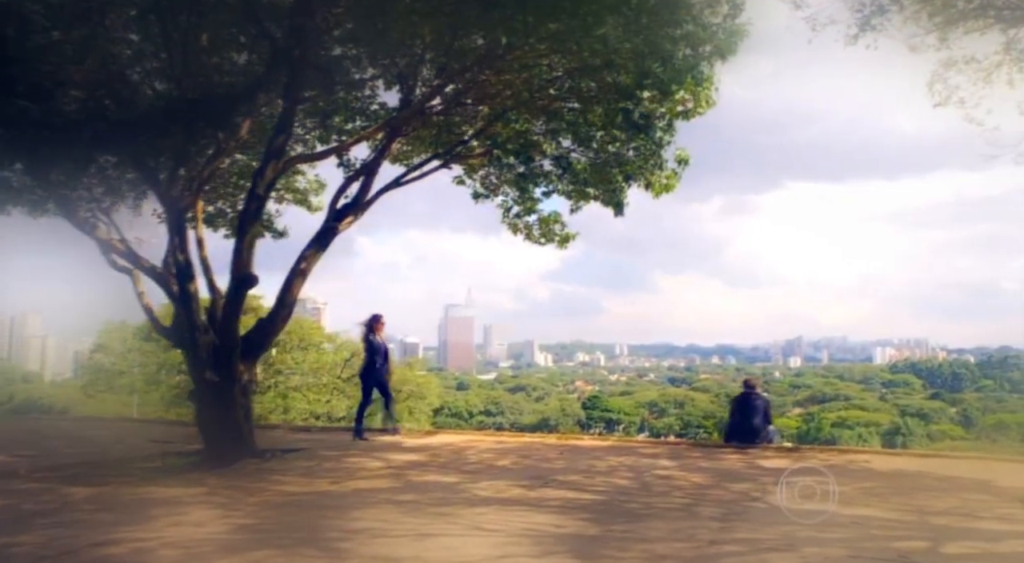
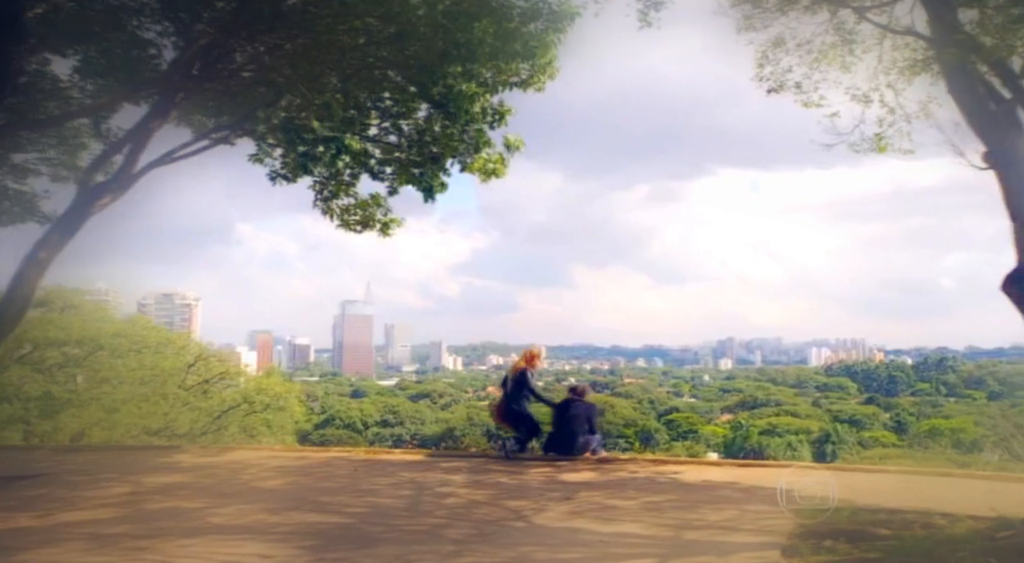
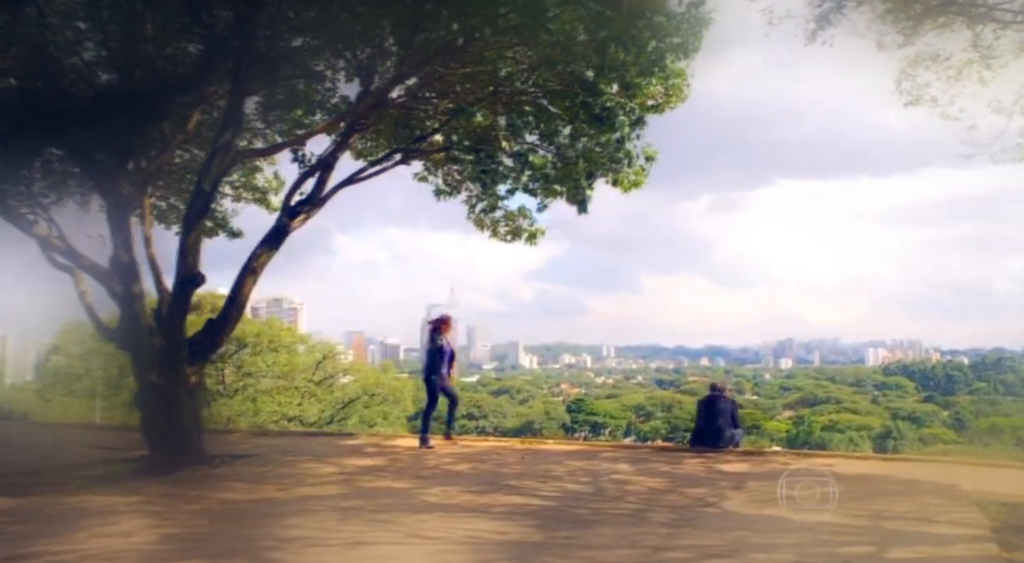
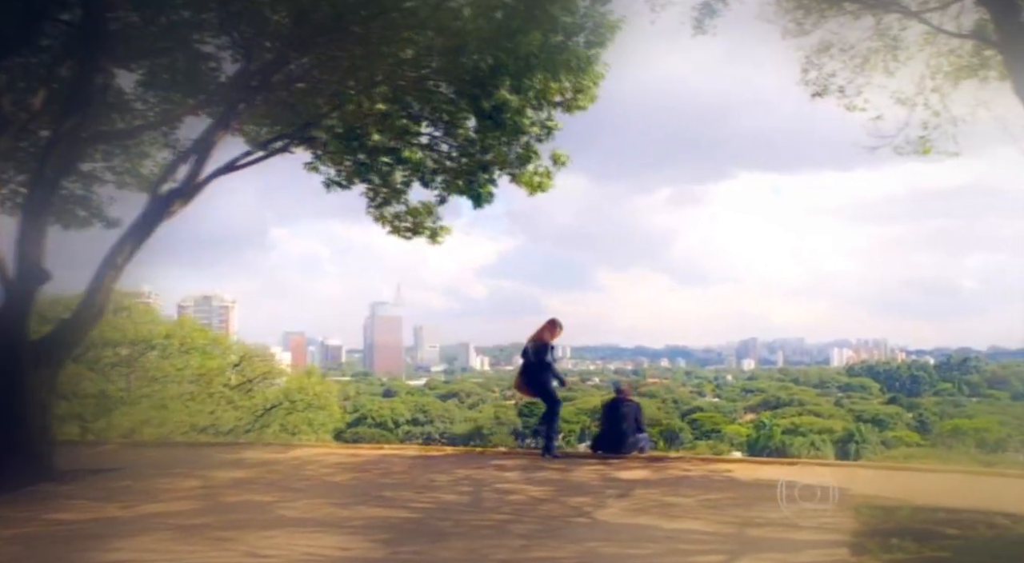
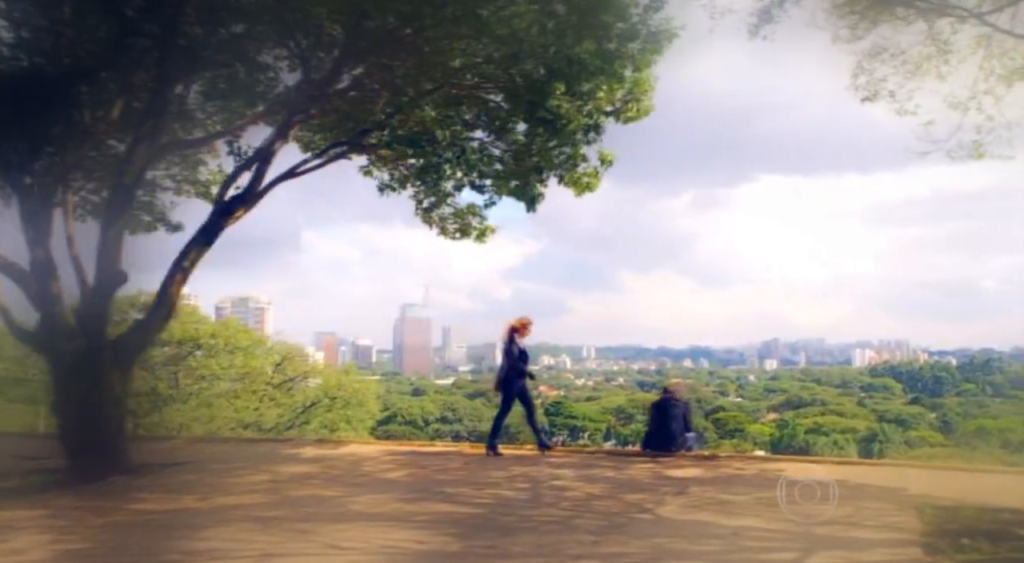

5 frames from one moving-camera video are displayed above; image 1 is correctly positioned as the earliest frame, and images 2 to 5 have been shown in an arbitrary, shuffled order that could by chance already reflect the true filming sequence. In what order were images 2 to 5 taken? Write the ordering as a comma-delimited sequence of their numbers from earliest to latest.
3, 5, 4, 2
